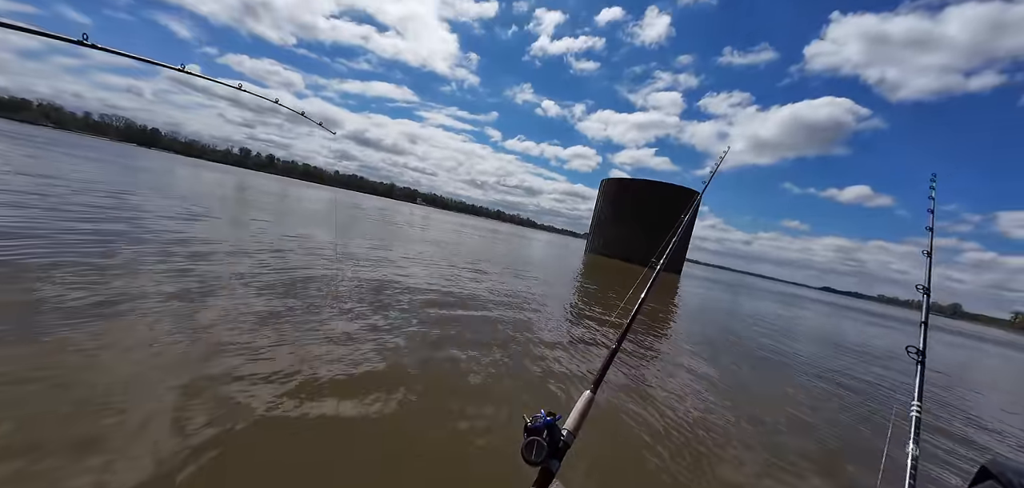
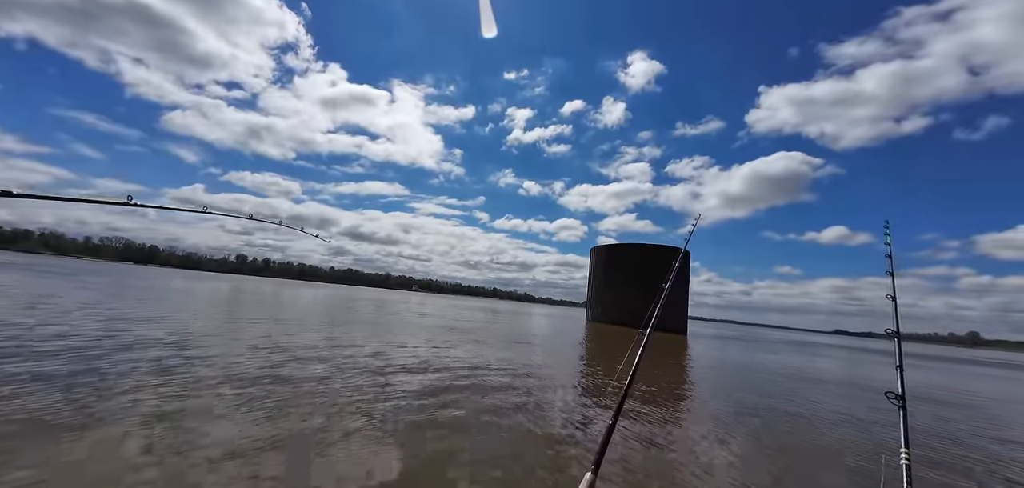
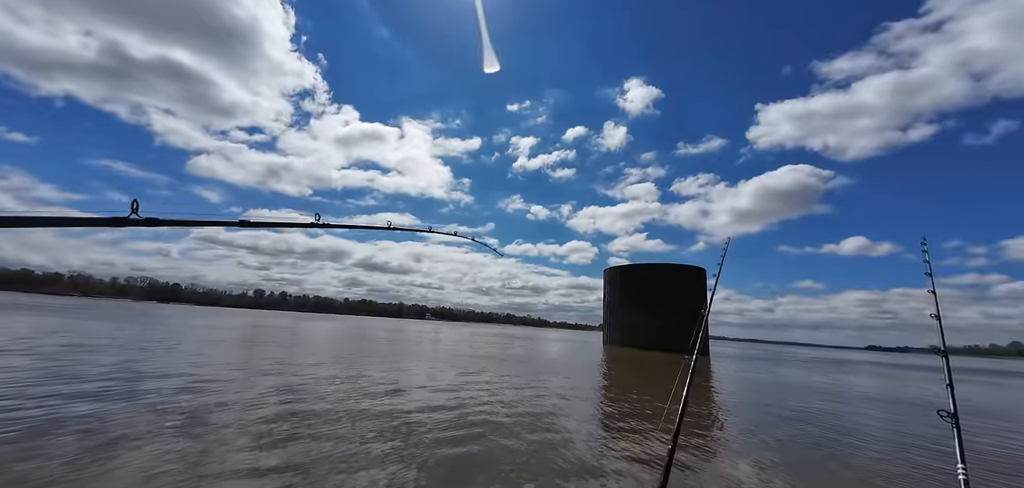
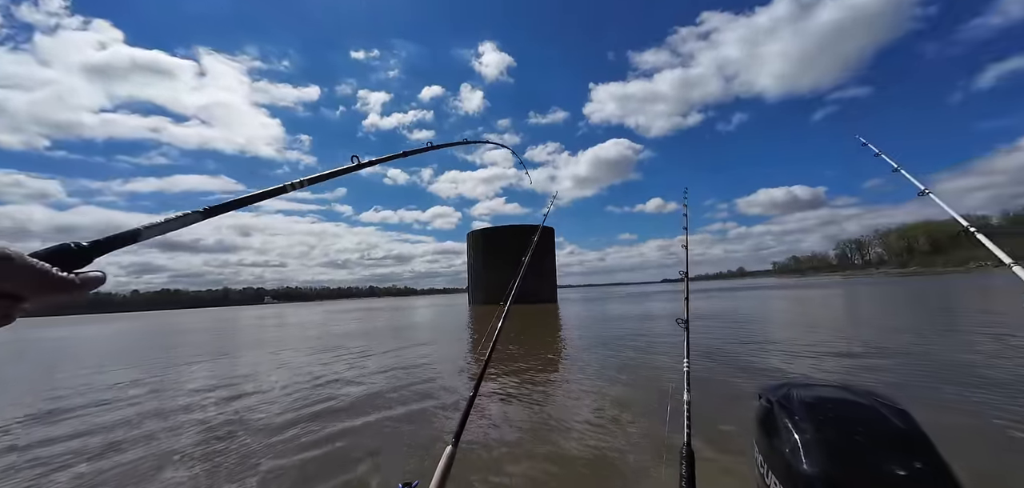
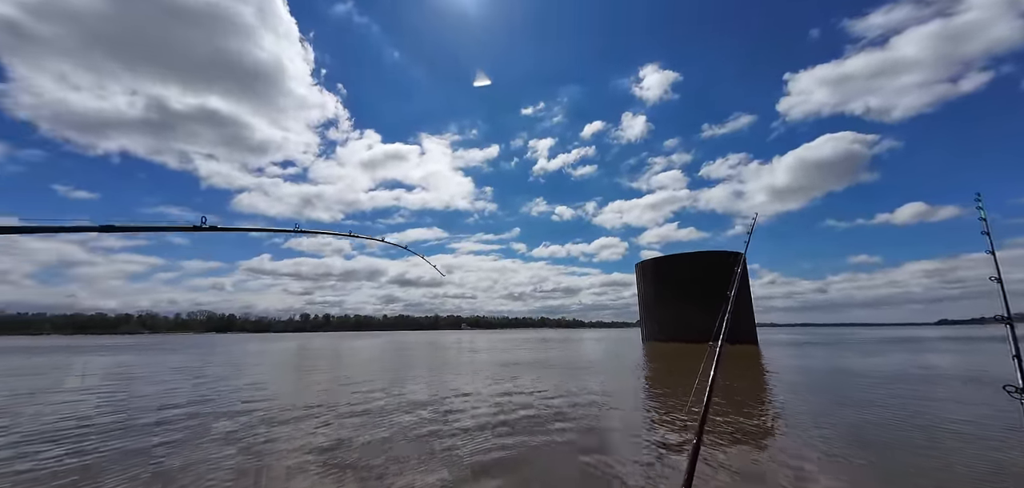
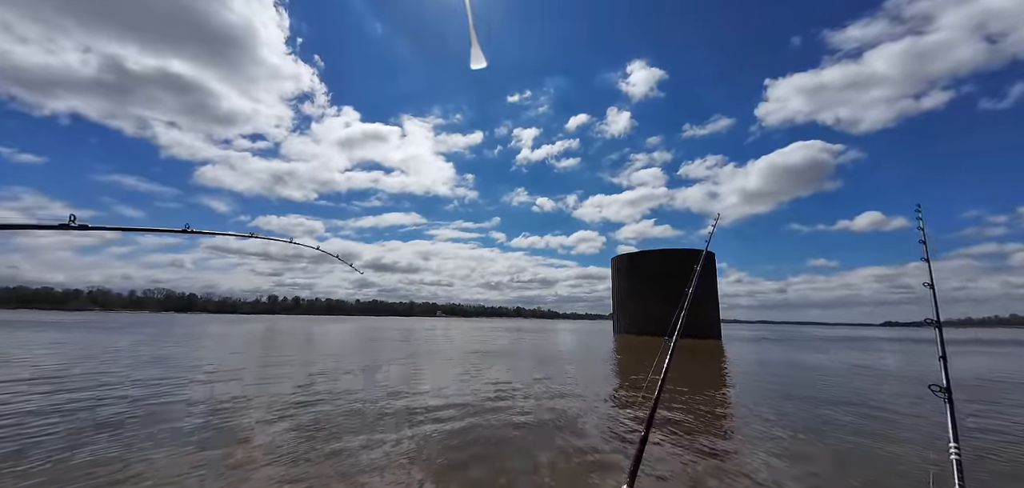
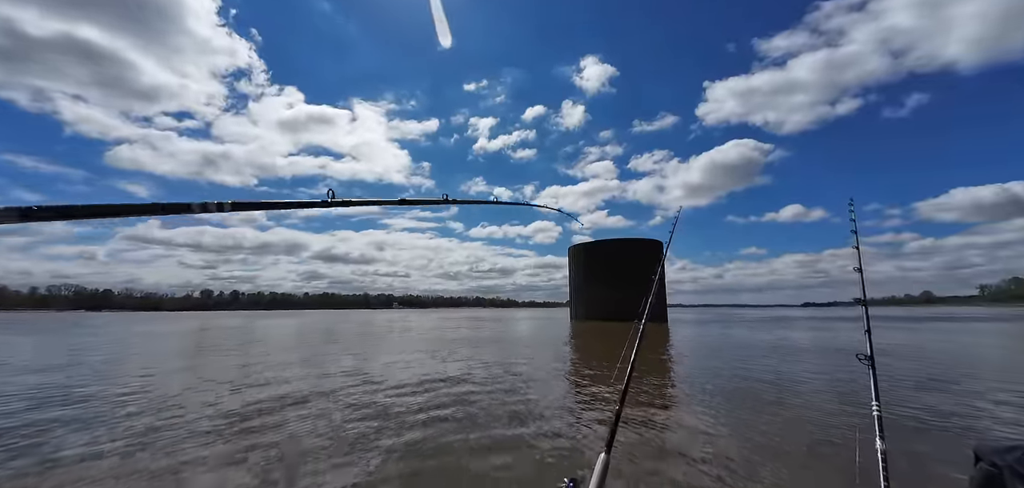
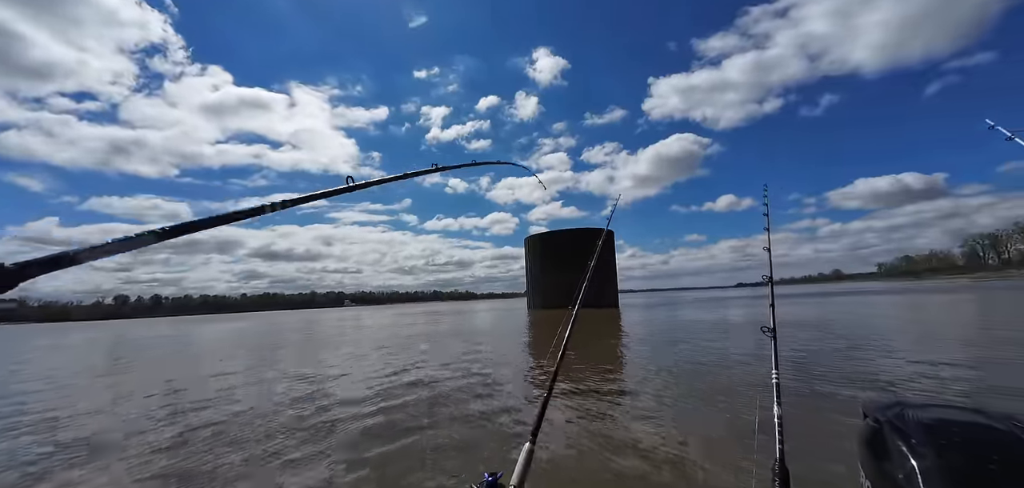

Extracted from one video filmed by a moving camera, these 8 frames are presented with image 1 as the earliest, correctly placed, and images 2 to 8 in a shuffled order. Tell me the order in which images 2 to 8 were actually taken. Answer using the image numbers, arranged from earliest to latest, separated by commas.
2, 6, 5, 3, 7, 8, 4
